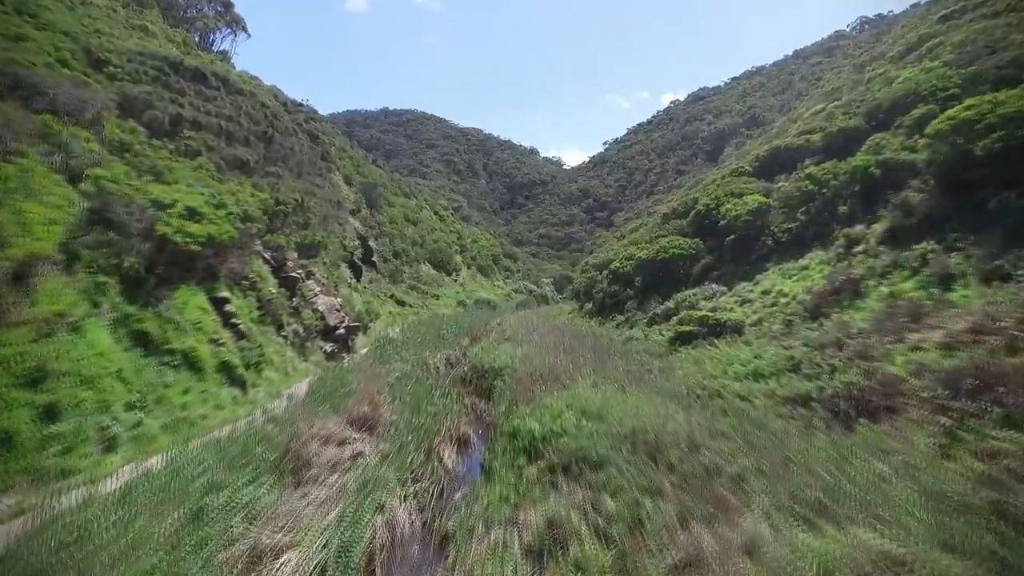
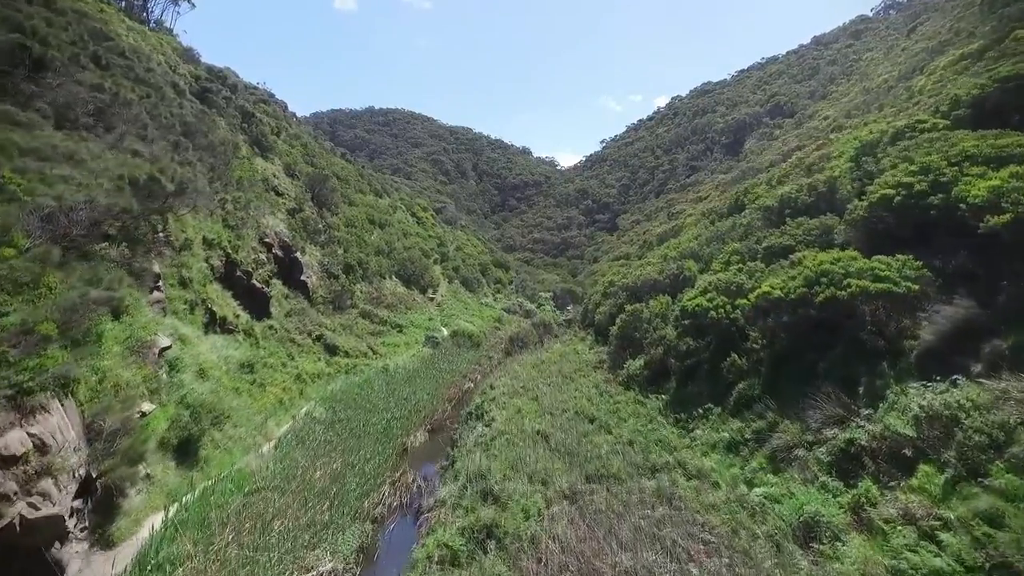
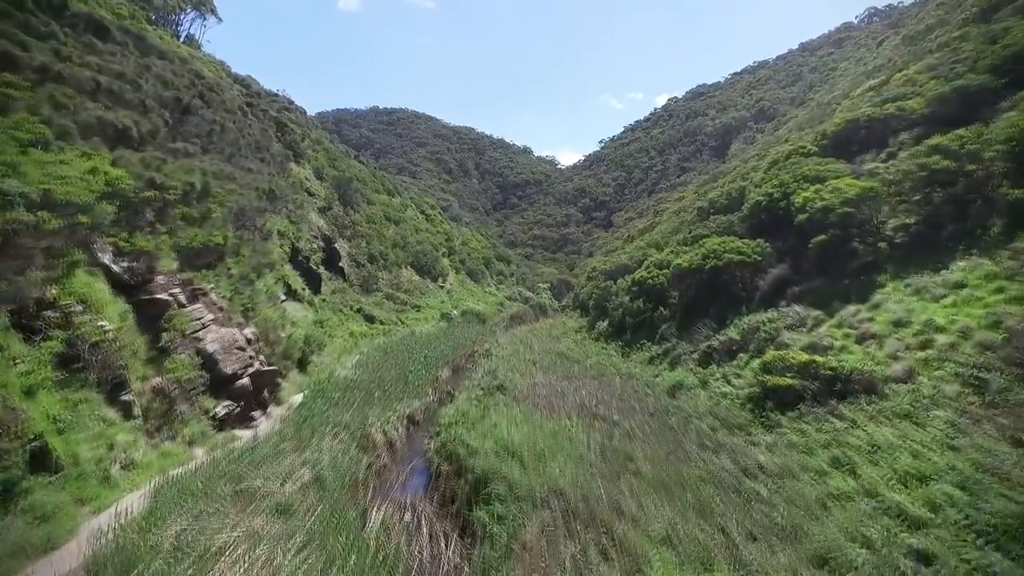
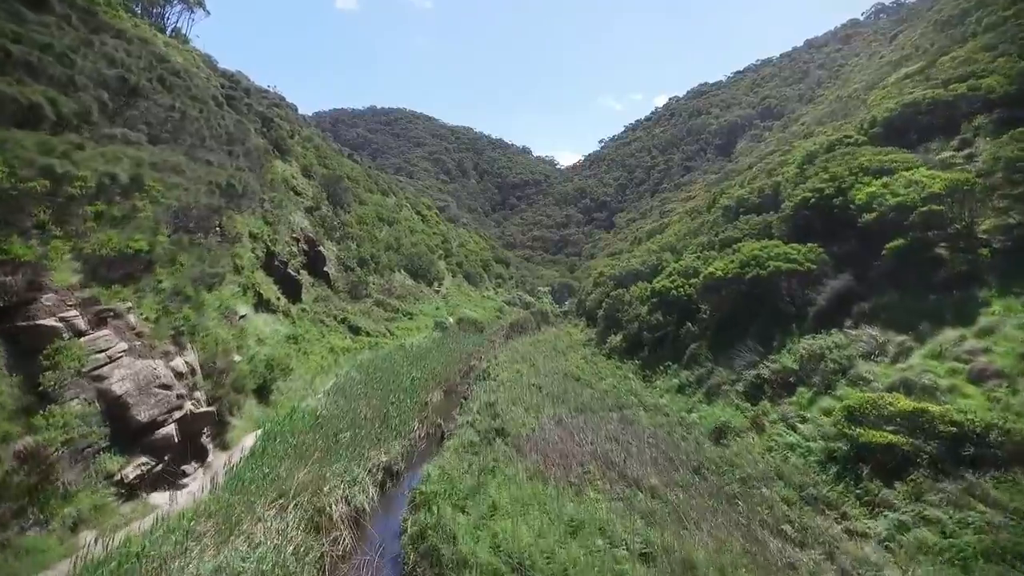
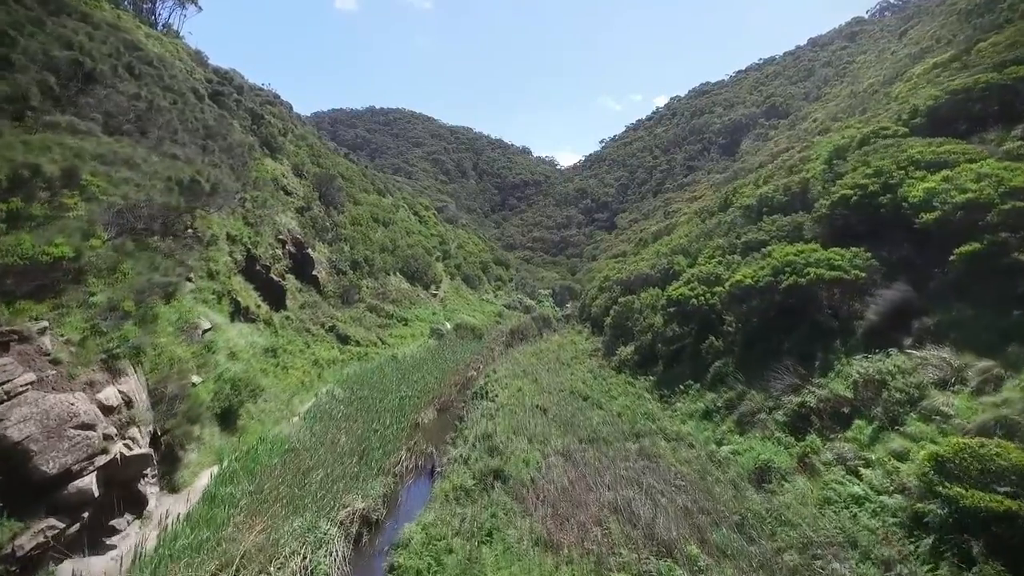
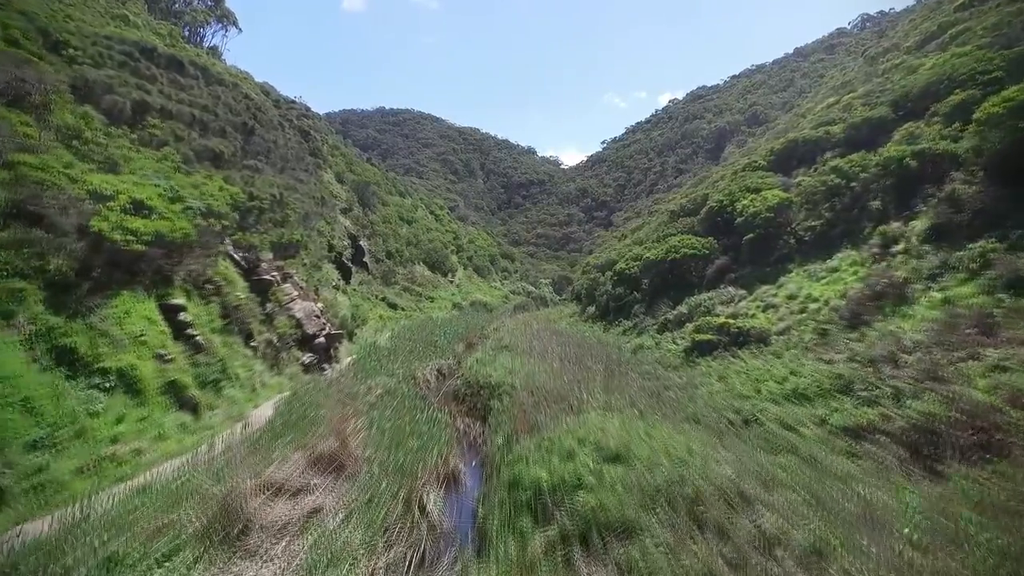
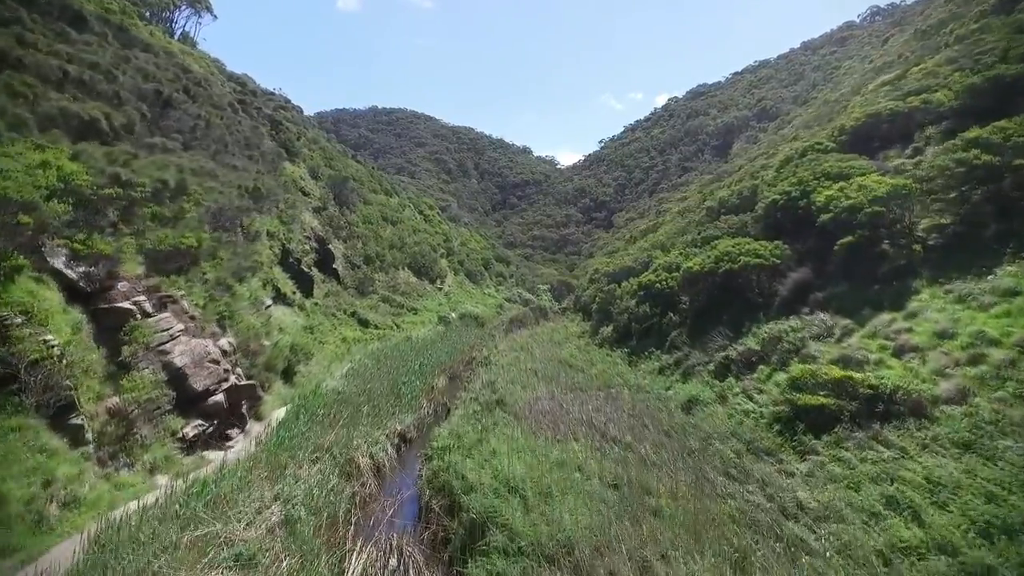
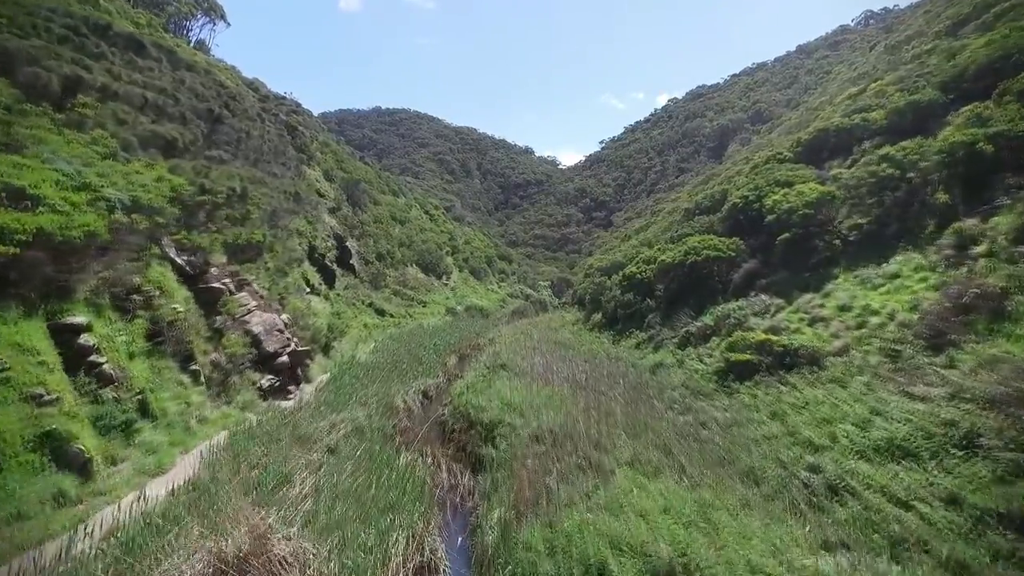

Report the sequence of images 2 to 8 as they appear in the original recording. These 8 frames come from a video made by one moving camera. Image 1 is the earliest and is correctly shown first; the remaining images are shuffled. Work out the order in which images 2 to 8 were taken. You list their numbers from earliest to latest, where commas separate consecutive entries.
6, 8, 3, 7, 4, 5, 2
